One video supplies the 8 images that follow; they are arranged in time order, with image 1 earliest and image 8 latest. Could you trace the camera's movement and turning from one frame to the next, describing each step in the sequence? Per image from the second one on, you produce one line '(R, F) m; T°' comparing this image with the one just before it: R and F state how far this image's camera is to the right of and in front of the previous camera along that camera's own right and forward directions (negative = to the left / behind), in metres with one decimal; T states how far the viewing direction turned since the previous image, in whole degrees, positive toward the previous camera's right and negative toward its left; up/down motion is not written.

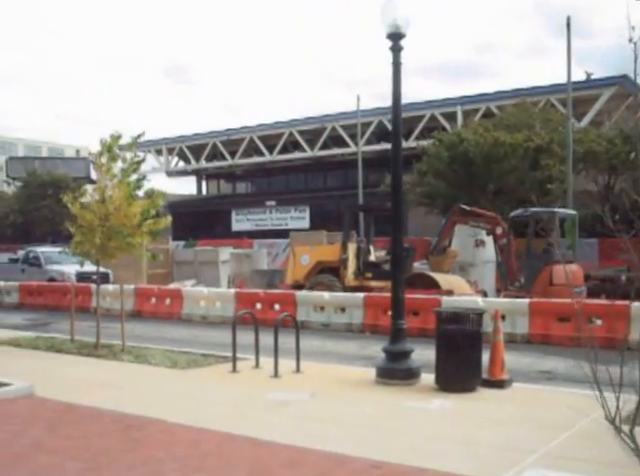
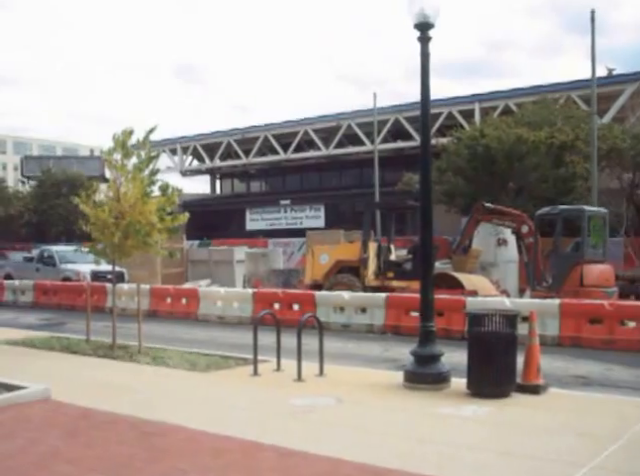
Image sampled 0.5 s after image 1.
(-0.2, +0.4) m; -1°
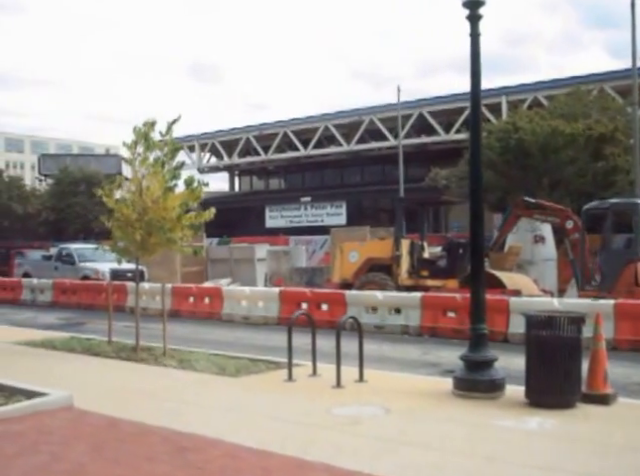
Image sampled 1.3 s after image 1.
(-0.4, +0.8) m; -1°
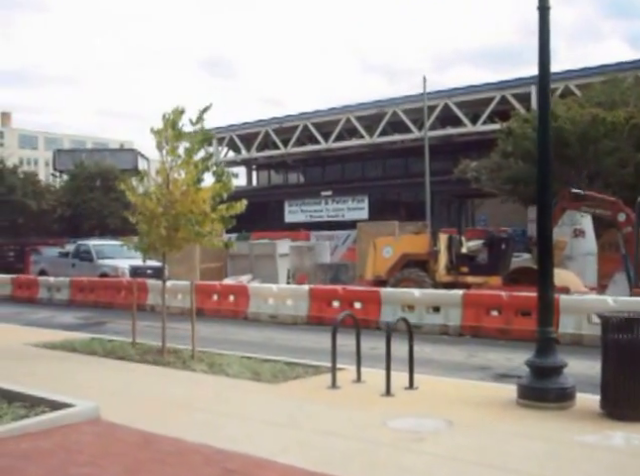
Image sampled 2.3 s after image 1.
(-0.4, +0.9) m; -1°
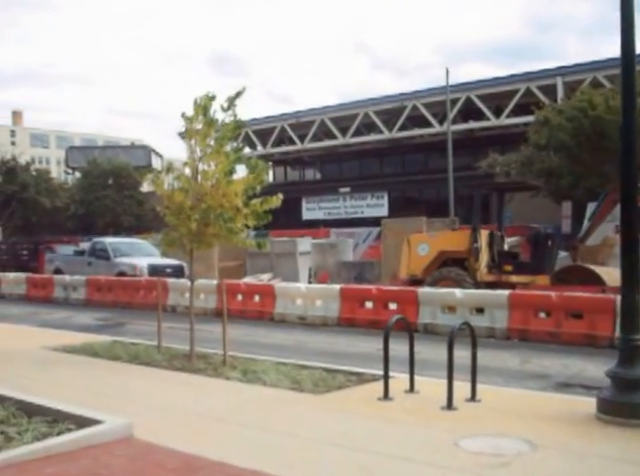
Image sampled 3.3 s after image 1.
(-0.5, +0.9) m; -1°
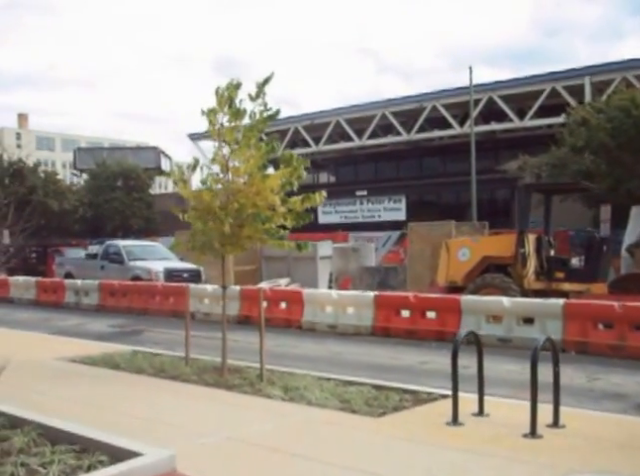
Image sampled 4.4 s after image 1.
(-0.6, +1.0) m; 0°
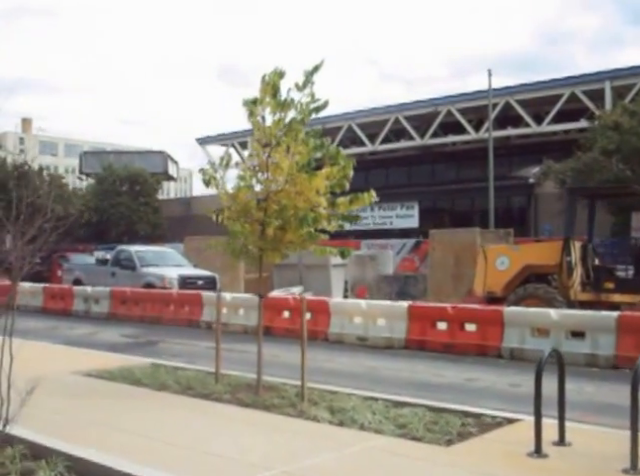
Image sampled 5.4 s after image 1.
(-0.6, +0.8) m; 0°
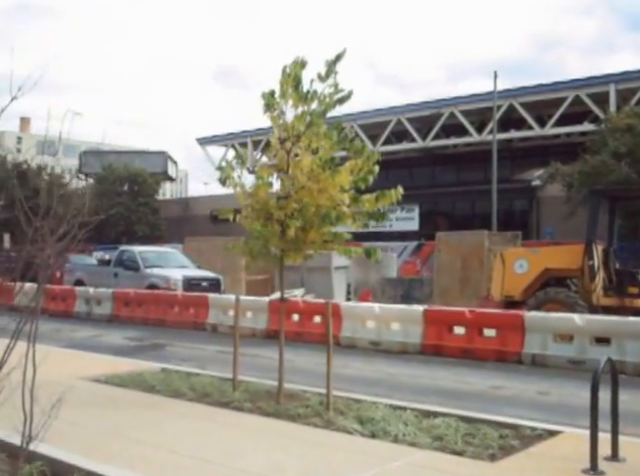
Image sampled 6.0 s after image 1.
(-0.4, +0.4) m; +1°
